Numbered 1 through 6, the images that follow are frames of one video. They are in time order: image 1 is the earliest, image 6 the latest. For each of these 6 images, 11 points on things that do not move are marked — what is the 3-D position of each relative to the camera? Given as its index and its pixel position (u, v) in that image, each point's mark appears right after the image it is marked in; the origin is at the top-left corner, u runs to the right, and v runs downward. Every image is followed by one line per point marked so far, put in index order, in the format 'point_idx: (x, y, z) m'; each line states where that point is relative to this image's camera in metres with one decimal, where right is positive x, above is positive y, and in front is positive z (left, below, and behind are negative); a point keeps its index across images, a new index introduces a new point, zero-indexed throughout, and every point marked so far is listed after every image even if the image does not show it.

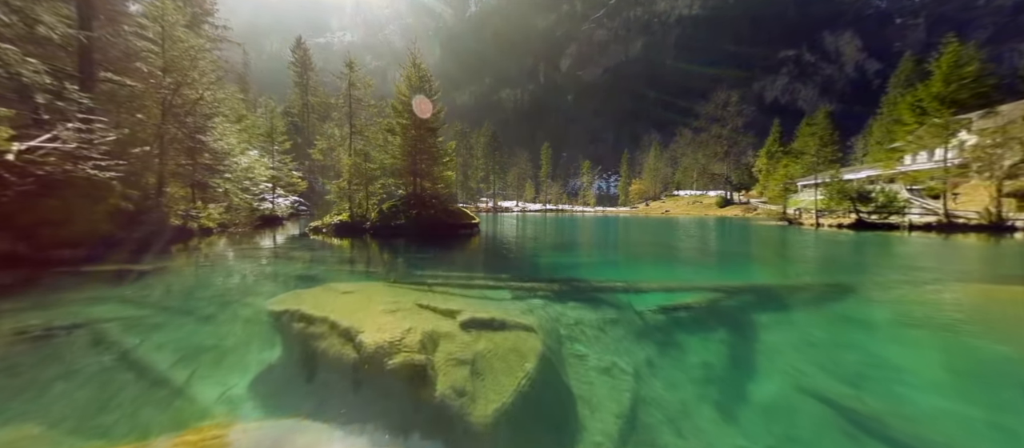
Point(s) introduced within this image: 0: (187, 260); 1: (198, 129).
0: (-13.3, -1.5, +14.6) m
1: (-16.0, +4.7, +18.2) m
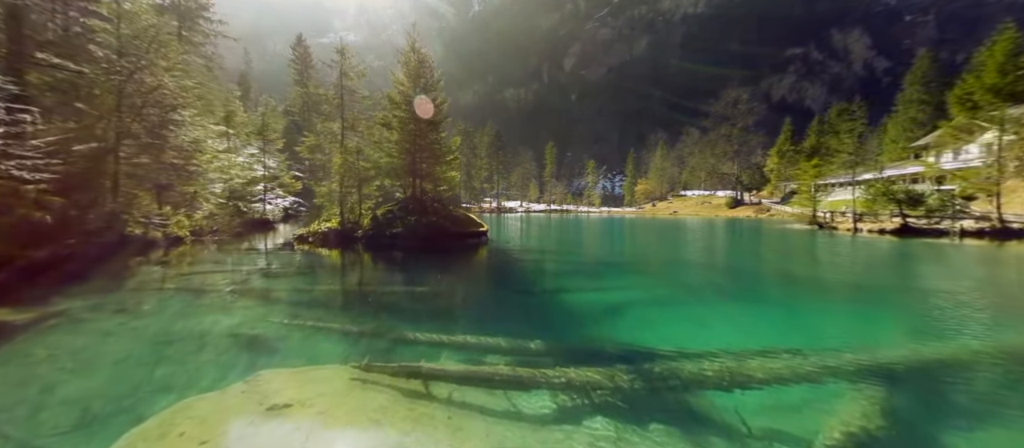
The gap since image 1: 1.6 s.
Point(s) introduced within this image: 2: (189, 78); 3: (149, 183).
0: (-12.6, -1.9, +11.9) m
1: (-15.3, +4.3, +15.5) m
2: (-16.3, +7.3, +18.0) m
3: (-15.9, +1.7, +15.6) m
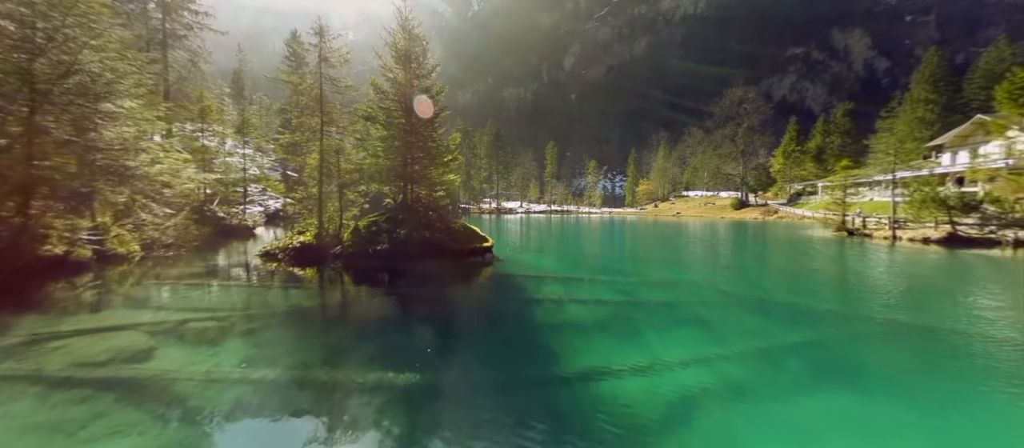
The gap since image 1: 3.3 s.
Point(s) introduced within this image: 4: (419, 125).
0: (-12.2, -2.5, +8.9) m
1: (-14.9, +3.7, +12.4) m
2: (-15.9, +6.8, +14.9) m
3: (-15.5, +1.1, +12.5) m
4: (-4.7, +5.1, +18.2) m
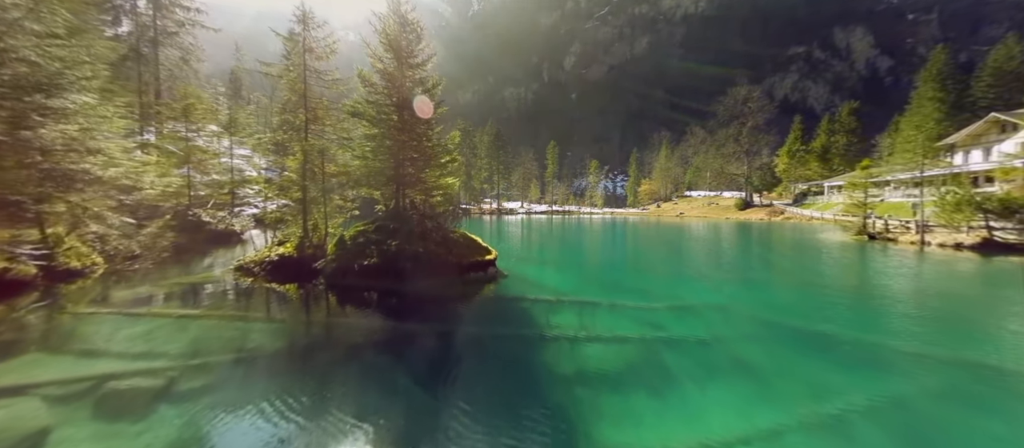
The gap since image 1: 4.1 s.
0: (-12.0, -2.9, +7.1) m
1: (-14.7, +3.3, +10.7) m
2: (-15.6, +6.4, +13.2) m
3: (-15.2, +0.8, +10.7) m
4: (-4.5, +4.7, +16.4) m
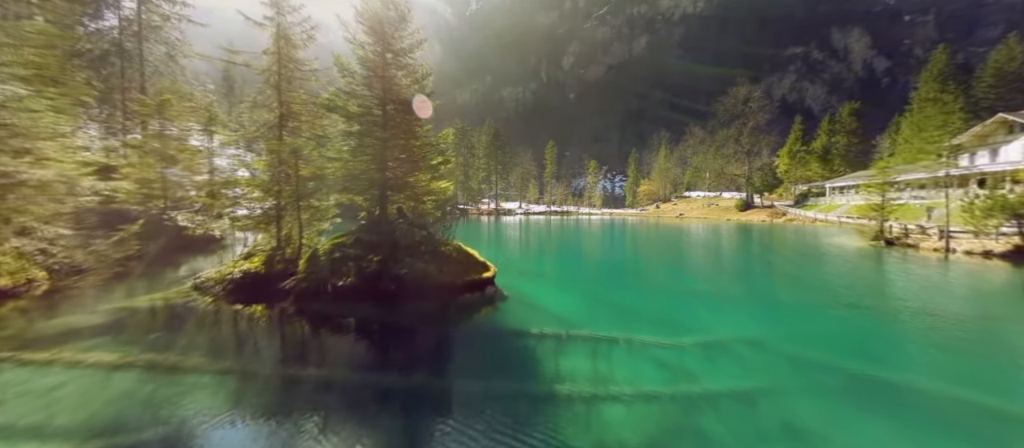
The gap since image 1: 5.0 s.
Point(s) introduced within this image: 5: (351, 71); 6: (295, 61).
0: (-11.9, -3.3, +5.3) m
1: (-14.6, +2.9, +8.8) m
2: (-15.6, +6.0, +11.3) m
3: (-15.2, +0.4, +8.9) m
4: (-4.5, +4.3, +14.6) m
5: (-6.4, +6.2, +14.4) m
6: (-8.8, +6.5, +14.3) m
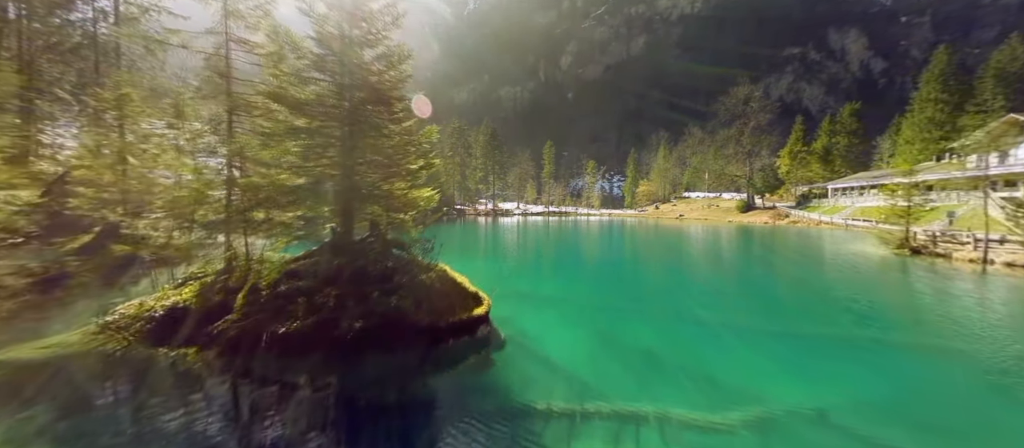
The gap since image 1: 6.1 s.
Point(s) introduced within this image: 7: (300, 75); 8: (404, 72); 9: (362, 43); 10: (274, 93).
0: (-11.9, -3.8, +2.8) m
1: (-14.6, +2.4, +6.3) m
2: (-15.6, +5.4, +8.7) m
3: (-15.2, -0.2, +6.3) m
4: (-4.5, +3.7, +12.2) m
5: (-6.5, +5.6, +11.9) m
6: (-8.8, +6.0, +11.9) m
7: (-6.4, +4.8, +12.0) m
8: (-3.7, +5.5, +13.0) m
9: (-4.9, +5.9, +12.2) m
10: (-7.0, +4.2, +12.1) m
